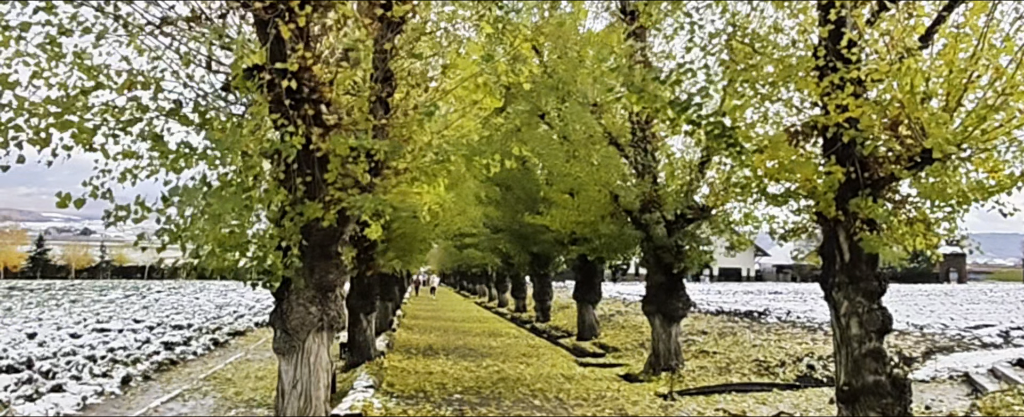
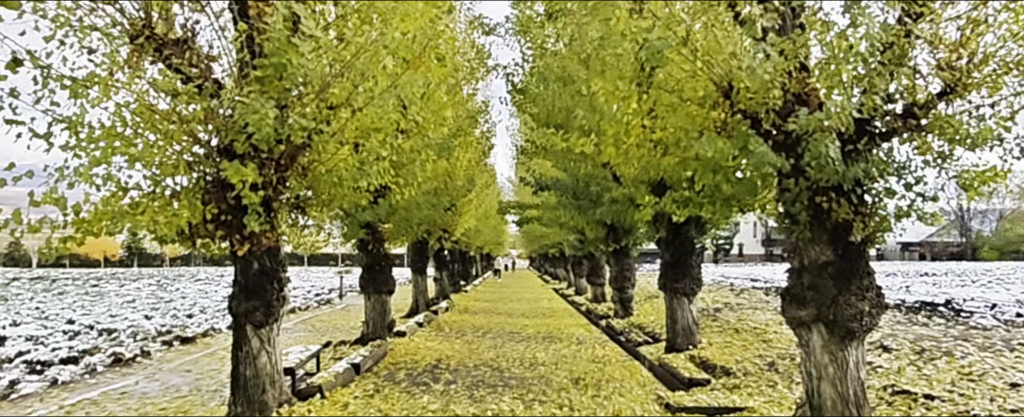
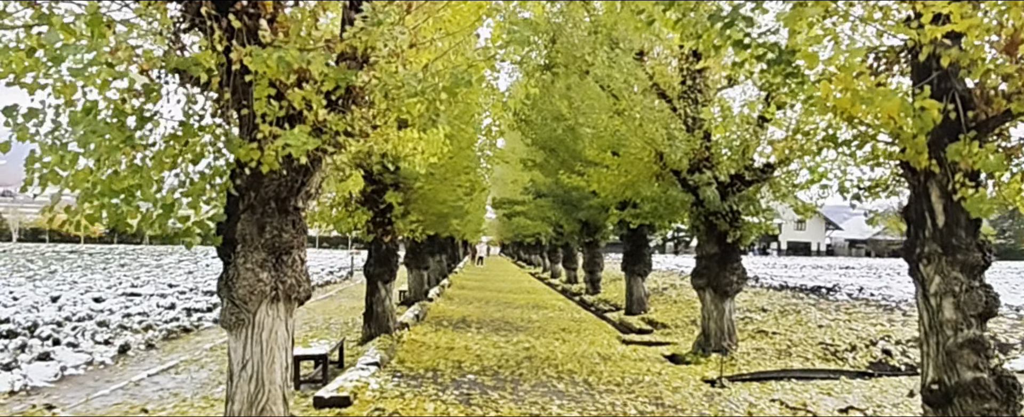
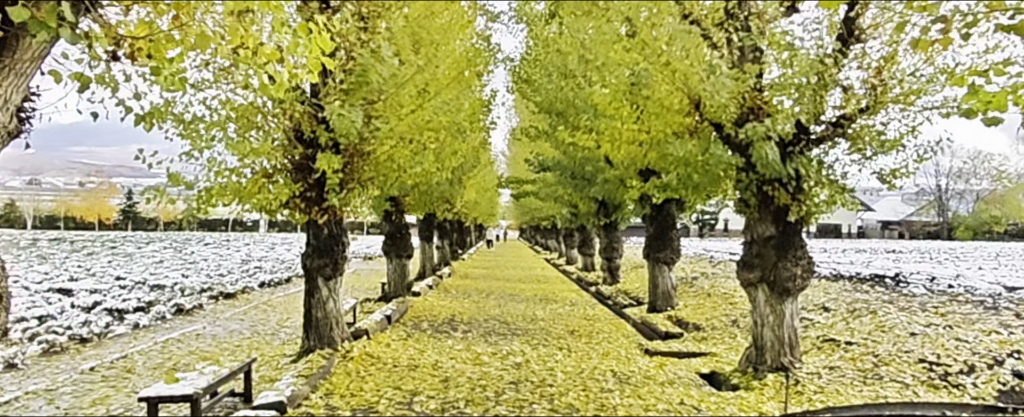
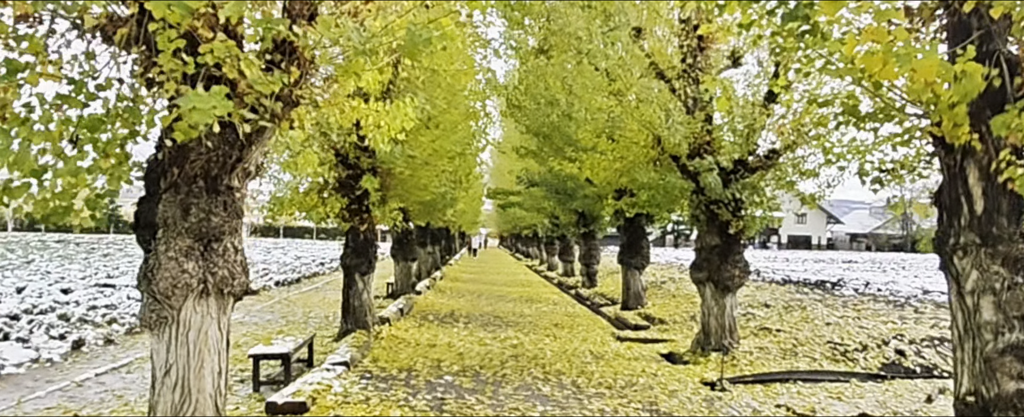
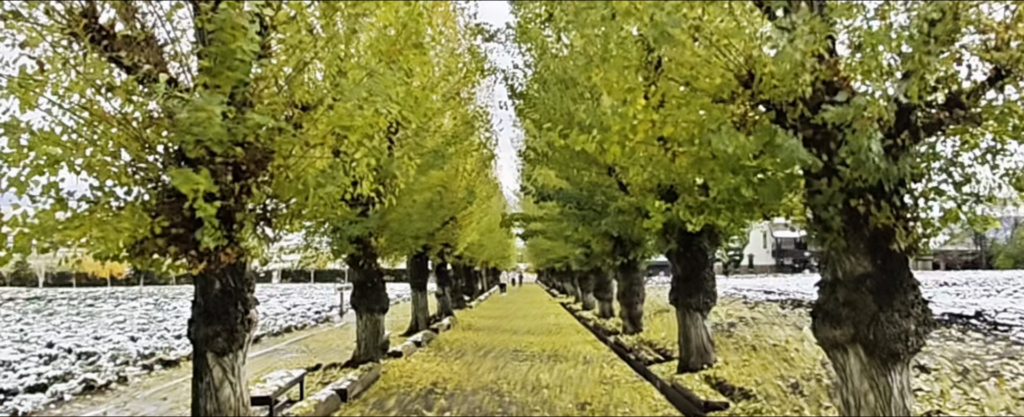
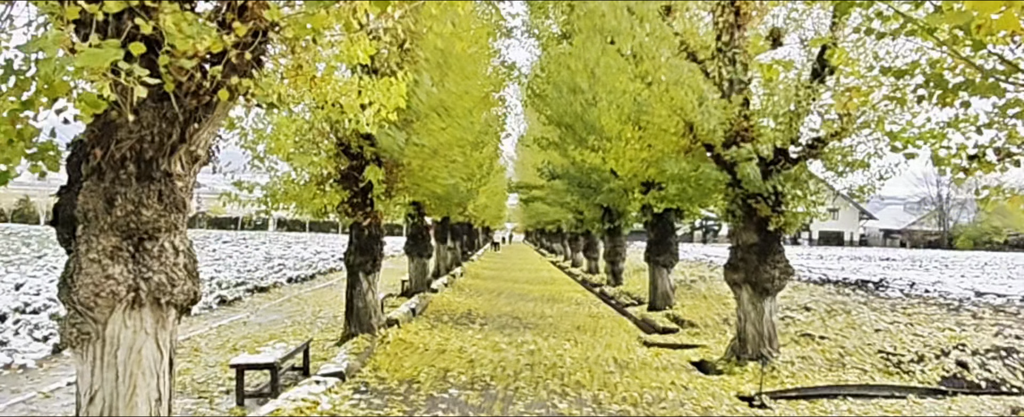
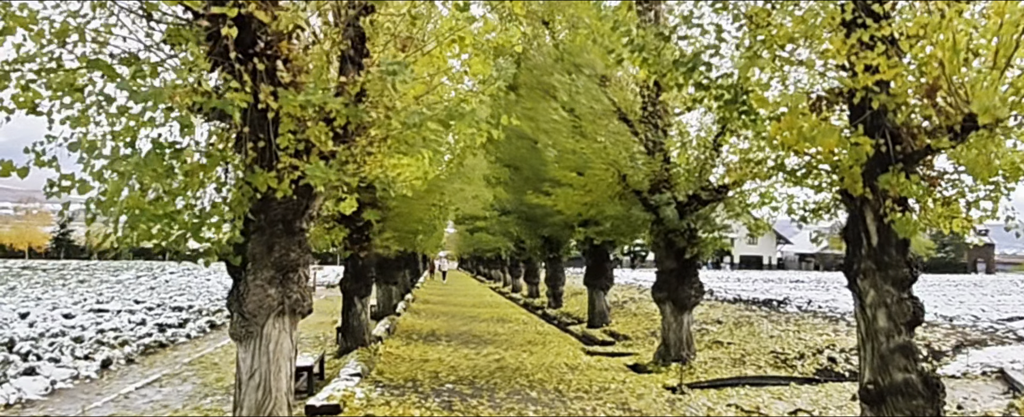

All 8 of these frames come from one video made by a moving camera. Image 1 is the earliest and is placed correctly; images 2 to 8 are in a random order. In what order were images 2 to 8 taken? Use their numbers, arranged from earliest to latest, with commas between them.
8, 3, 5, 7, 4, 2, 6
